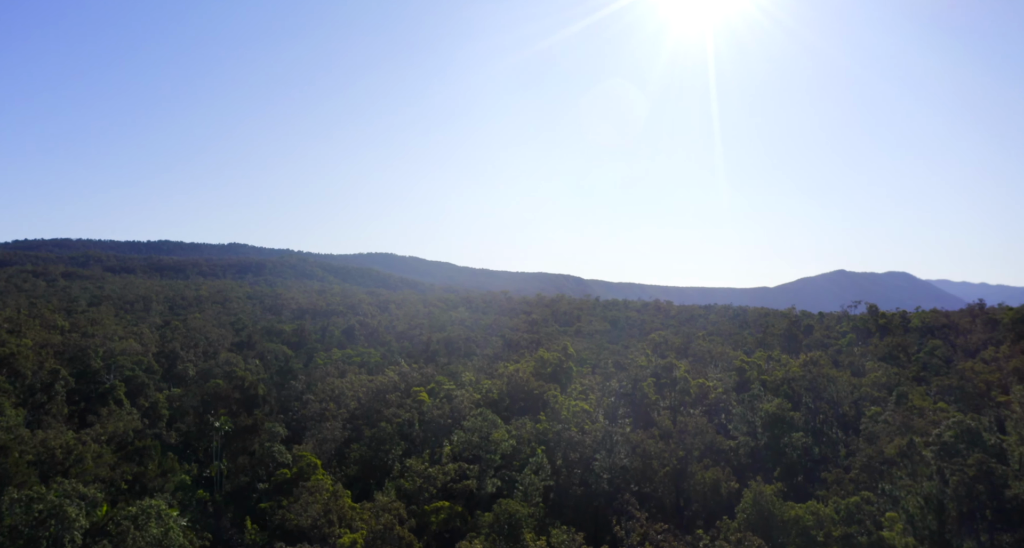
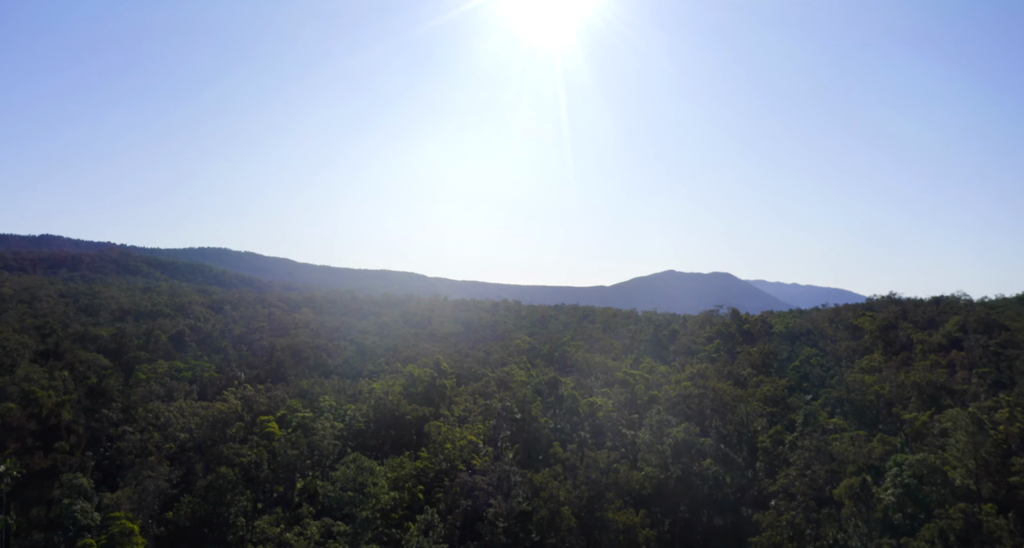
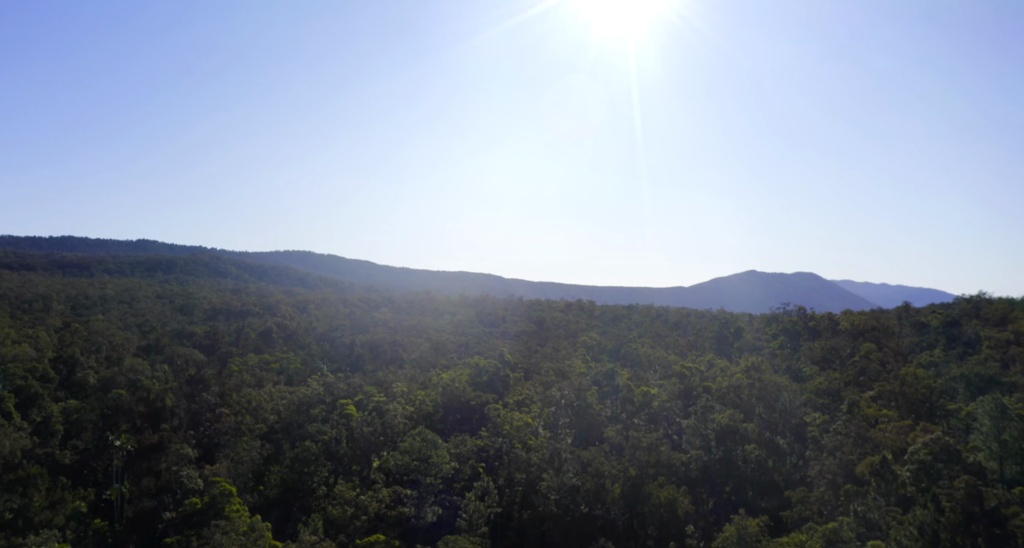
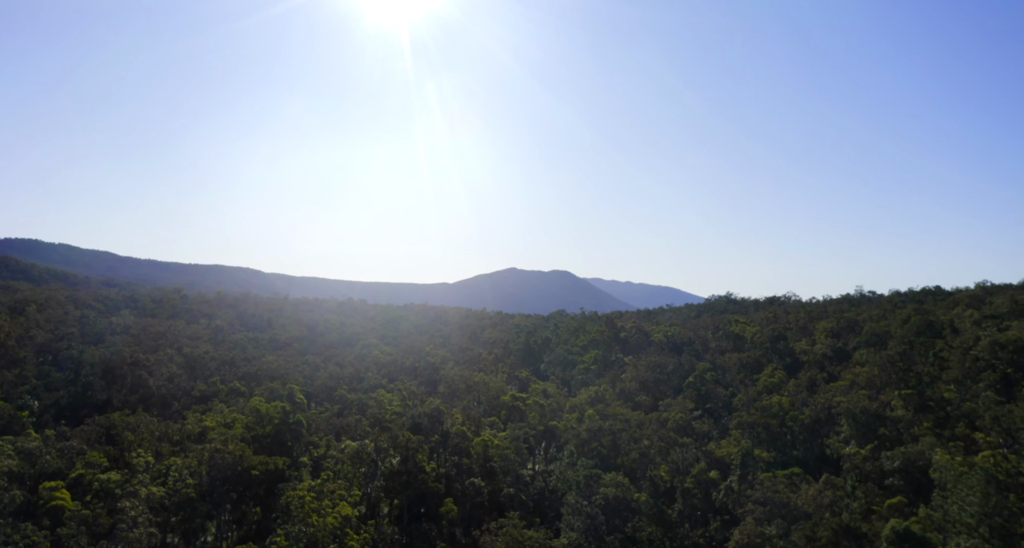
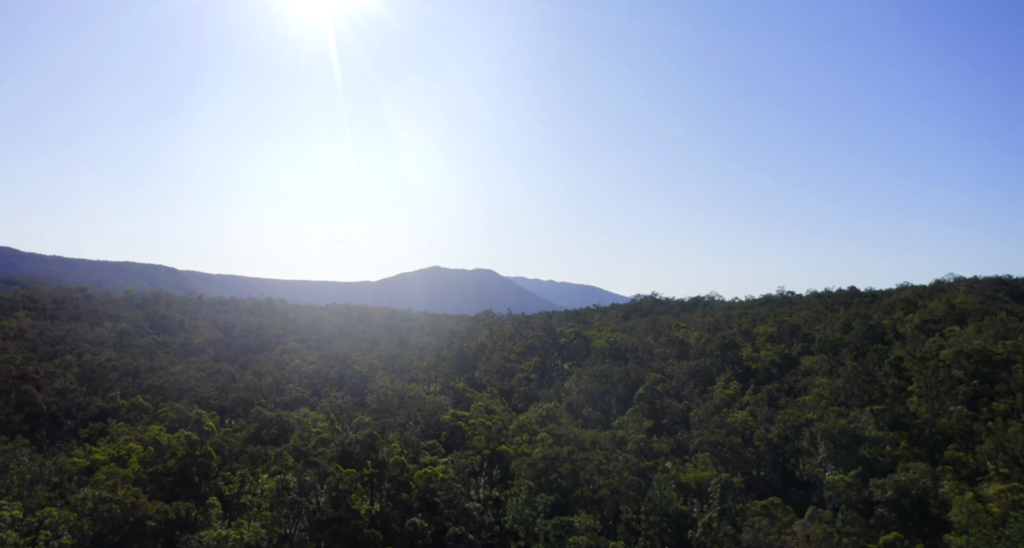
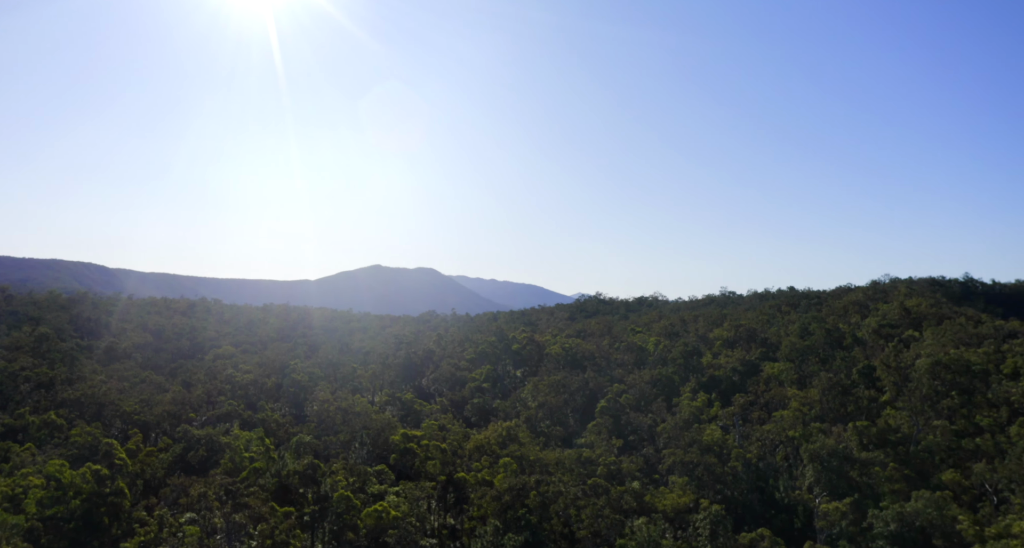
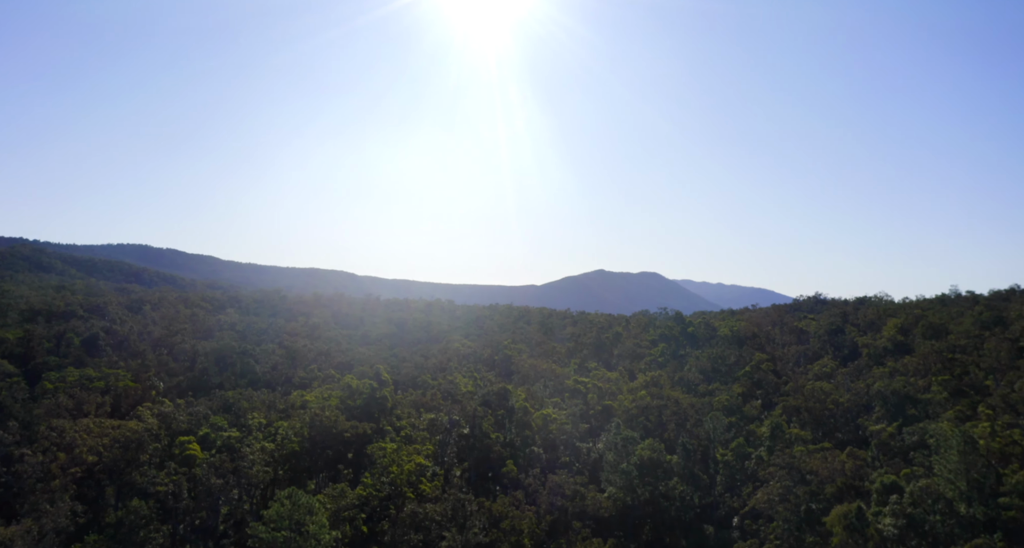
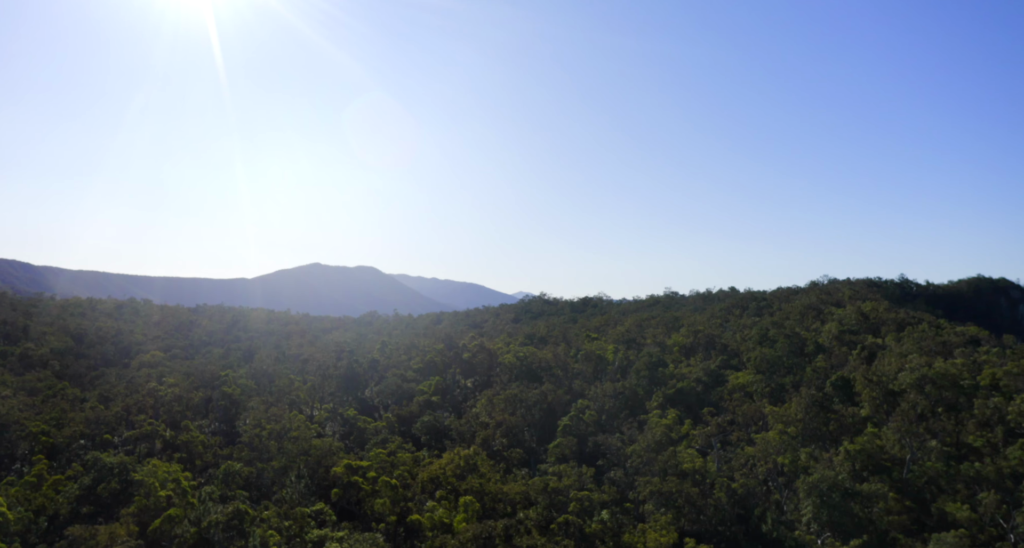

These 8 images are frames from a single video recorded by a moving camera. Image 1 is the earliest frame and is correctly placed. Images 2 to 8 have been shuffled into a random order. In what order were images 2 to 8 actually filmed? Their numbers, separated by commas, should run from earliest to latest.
3, 2, 7, 4, 5, 6, 8
